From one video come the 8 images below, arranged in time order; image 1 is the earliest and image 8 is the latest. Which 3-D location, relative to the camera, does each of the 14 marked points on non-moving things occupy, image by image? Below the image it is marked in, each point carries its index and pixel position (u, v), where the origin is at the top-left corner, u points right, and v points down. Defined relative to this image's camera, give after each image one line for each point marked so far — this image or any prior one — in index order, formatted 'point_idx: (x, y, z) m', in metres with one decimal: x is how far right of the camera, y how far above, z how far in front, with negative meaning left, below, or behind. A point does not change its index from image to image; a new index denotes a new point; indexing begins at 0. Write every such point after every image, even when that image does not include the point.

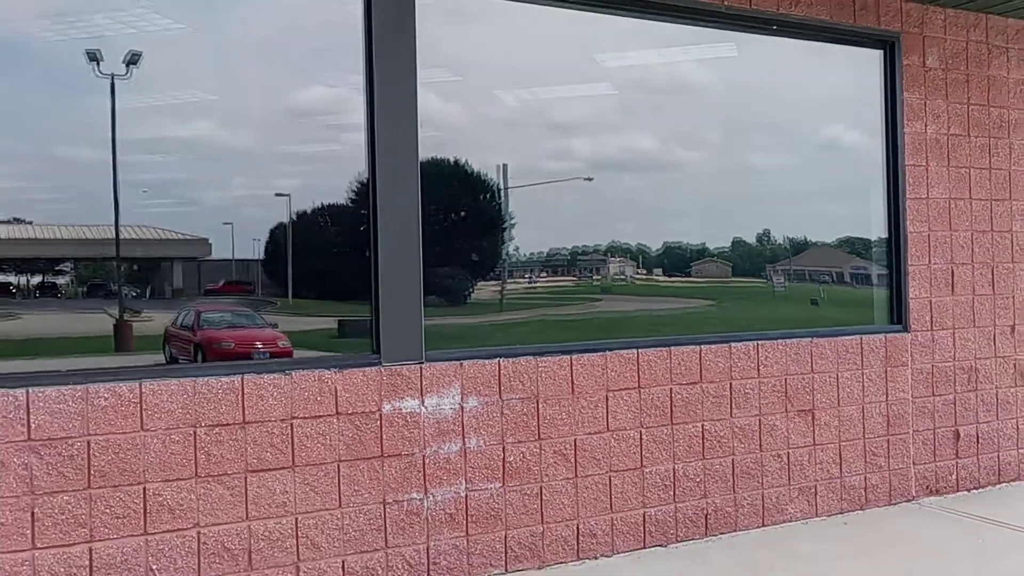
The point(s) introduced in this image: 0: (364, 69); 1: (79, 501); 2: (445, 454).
0: (-0.7, +1.1, +5.0) m
1: (-1.7, -0.8, +4.2) m
2: (-0.3, -0.8, +5.0) m
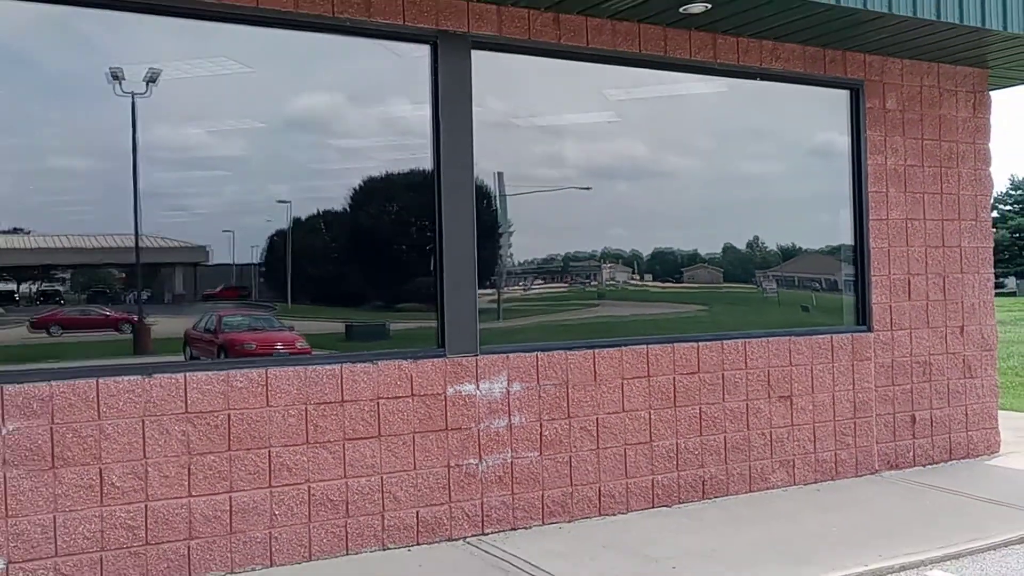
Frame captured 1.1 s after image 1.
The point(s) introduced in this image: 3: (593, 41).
0: (-0.5, +1.1, +6.2) m
1: (-1.5, -0.9, +5.4) m
2: (-0.1, -0.8, +6.2) m
3: (+0.5, +1.5, +6.8) m
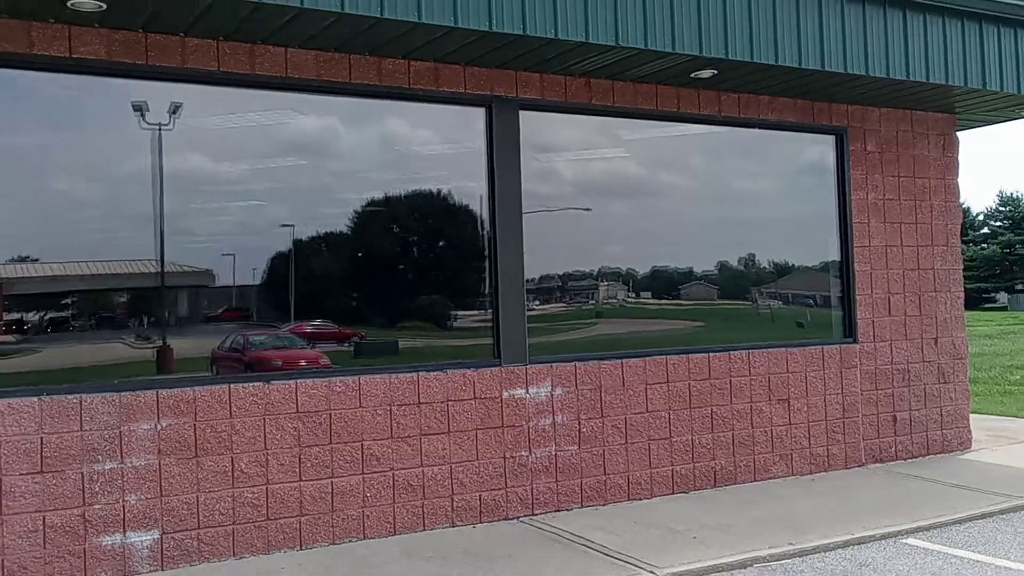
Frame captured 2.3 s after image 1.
0: (-0.2, +0.9, +7.5) m
1: (-1.2, -1.0, +6.6) m
2: (+0.2, -0.9, +7.5) m
3: (+0.8, +1.4, +8.0) m
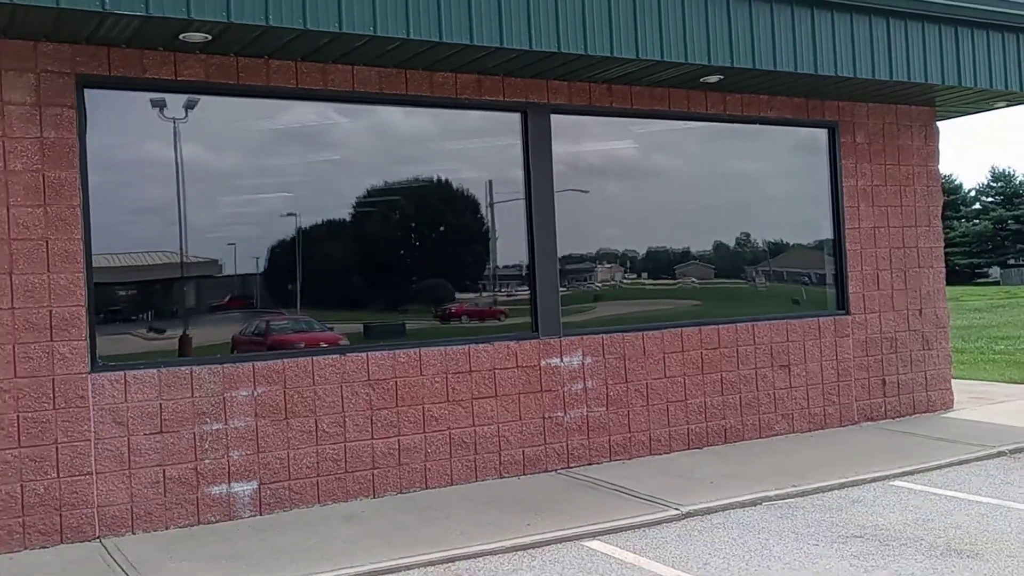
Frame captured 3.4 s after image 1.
0: (+0.1, +1.1, +8.5) m
1: (-0.9, -0.9, +7.7) m
2: (+0.5, -0.8, +8.5) m
3: (+1.0, +1.6, +9.1) m
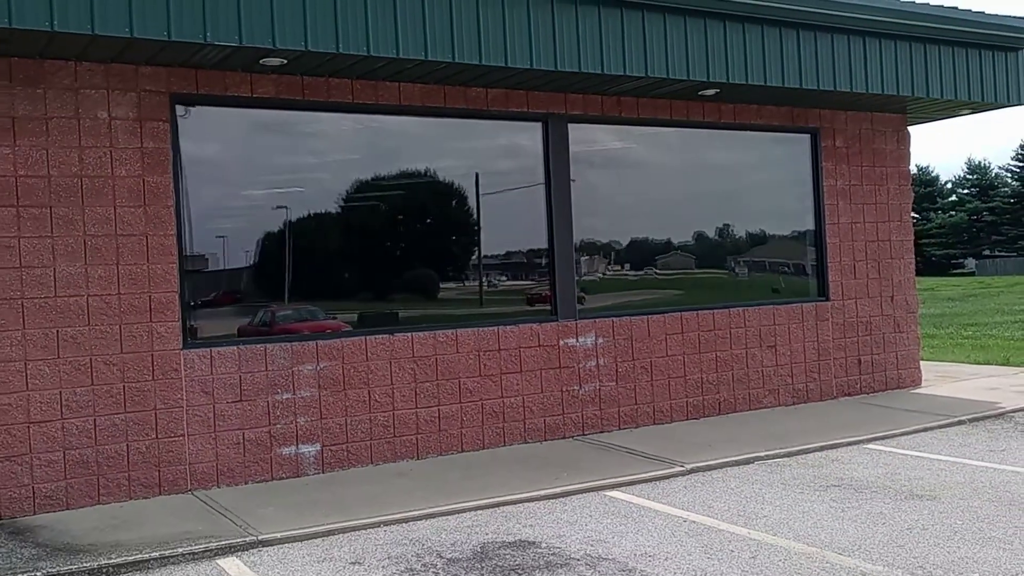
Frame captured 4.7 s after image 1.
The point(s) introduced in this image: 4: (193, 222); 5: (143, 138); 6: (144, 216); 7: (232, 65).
0: (+0.3, +1.2, +9.7) m
1: (-0.6, -0.8, +8.9) m
2: (+0.7, -0.7, +9.7) m
3: (+1.2, +1.7, +10.2) m
4: (-2.4, +0.5, +8.0) m
5: (-2.6, +1.1, +7.7) m
6: (-2.6, +0.5, +7.7) m
7: (-2.0, +1.6, +7.8) m
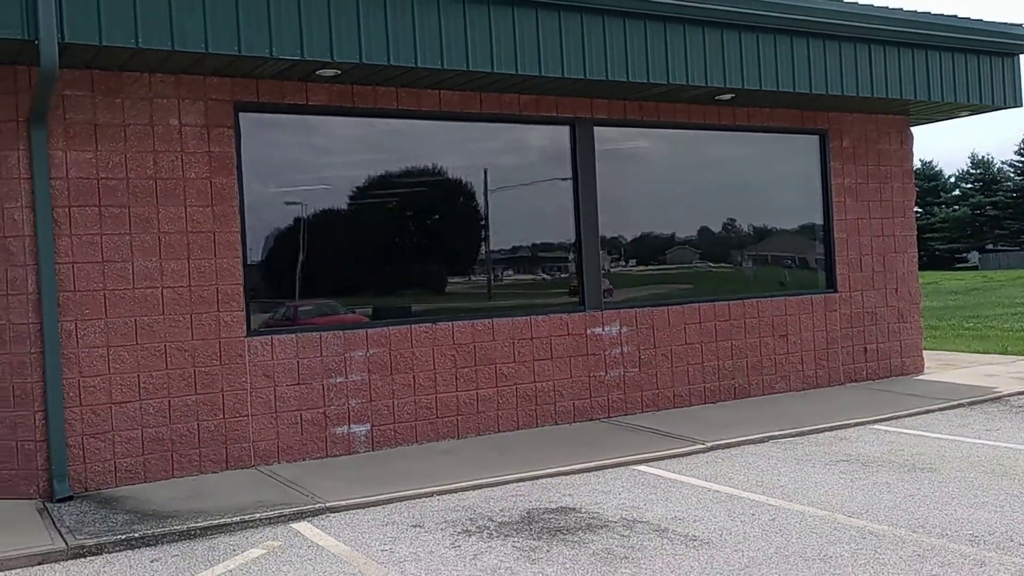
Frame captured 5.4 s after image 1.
0: (+0.6, +1.2, +10.4) m
1: (-0.4, -0.7, +9.6) m
2: (+1.0, -0.6, +10.4) m
3: (+1.5, +1.7, +10.9) m
4: (-2.1, +0.6, +8.7) m
5: (-2.3, +1.1, +8.4) m
6: (-2.3, +0.6, +8.4) m
7: (-1.8, +1.7, +8.5) m
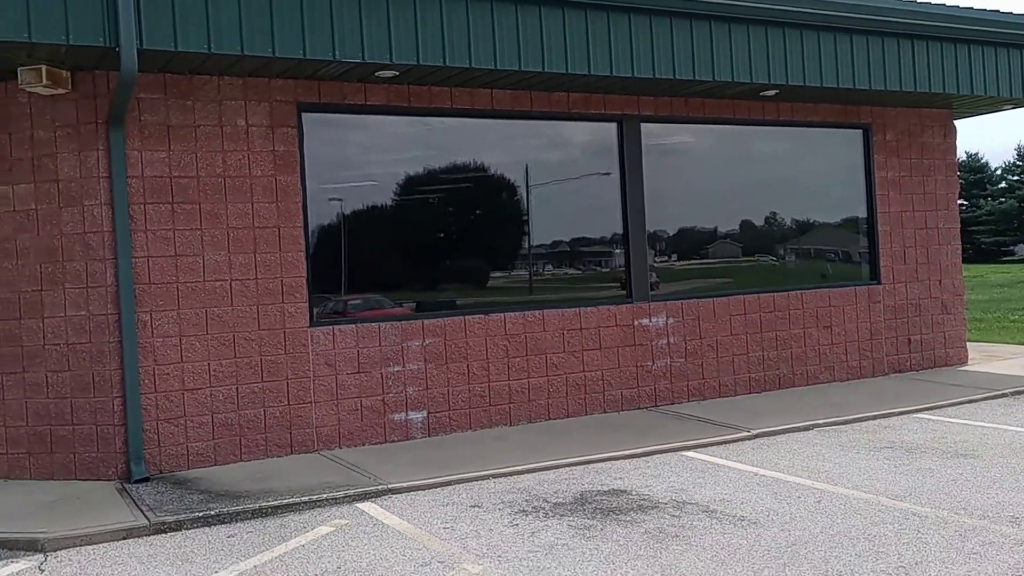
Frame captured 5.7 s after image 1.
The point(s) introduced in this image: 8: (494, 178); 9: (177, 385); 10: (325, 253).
0: (+1.0, +1.3, +10.7) m
1: (+0.1, -0.7, +9.9) m
2: (+1.5, -0.5, +10.7) m
3: (+2.0, +1.8, +11.2) m
4: (-1.6, +0.6, +9.1) m
5: (-1.9, +1.2, +8.8) m
6: (-1.9, +0.6, +8.8) m
7: (-1.3, +1.7, +8.9) m
8: (-0.2, +1.0, +10.0) m
9: (-2.6, -0.8, +8.3) m
10: (-1.6, +0.3, +9.1) m
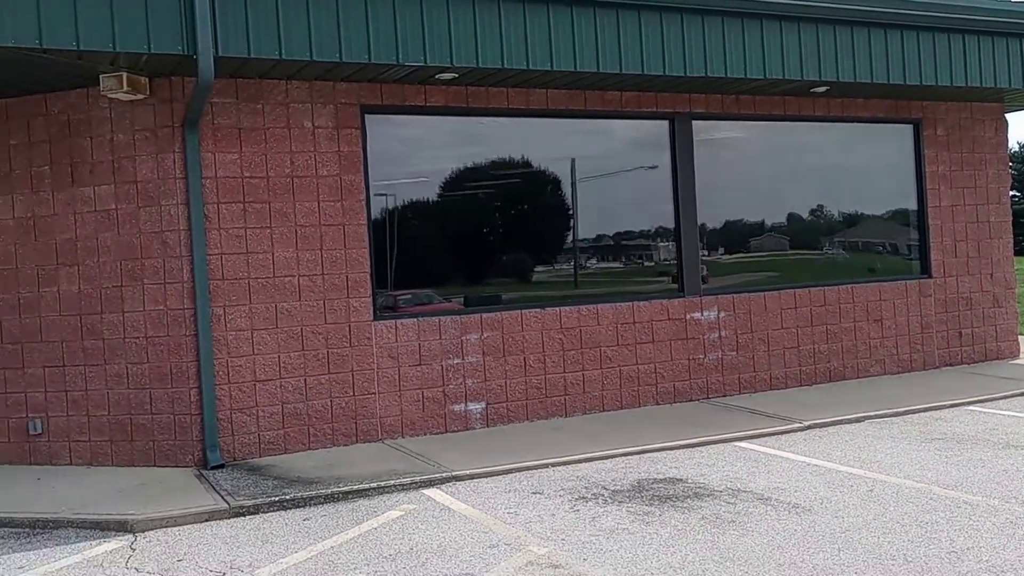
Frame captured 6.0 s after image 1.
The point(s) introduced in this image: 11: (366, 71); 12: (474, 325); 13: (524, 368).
0: (+1.6, +1.4, +10.9) m
1: (+0.6, -0.6, +10.2) m
2: (+2.0, -0.5, +10.9) m
3: (+2.6, +1.9, +11.3) m
4: (-1.2, +0.7, +9.4) m
5: (-1.4, +1.2, +9.1) m
6: (-1.4, +0.7, +9.1) m
7: (-0.9, +1.8, +9.2) m
8: (+0.4, +1.1, +10.3) m
9: (-2.1, -0.7, +8.7) m
10: (-1.1, +0.3, +9.4) m
11: (-1.2, +1.8, +8.8) m
12: (-0.3, -0.3, +9.7) m
13: (+0.1, -0.7, +9.9) m
